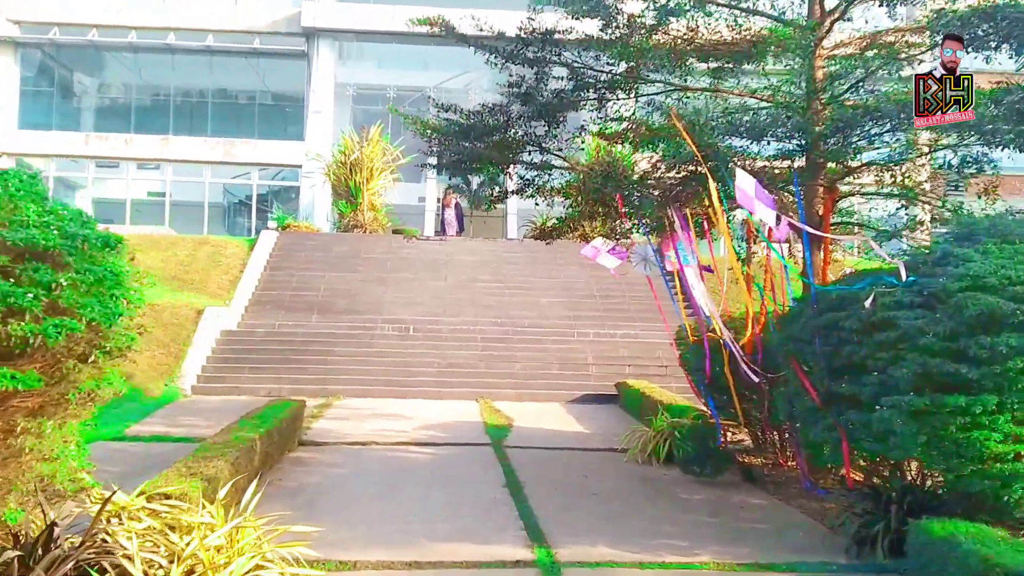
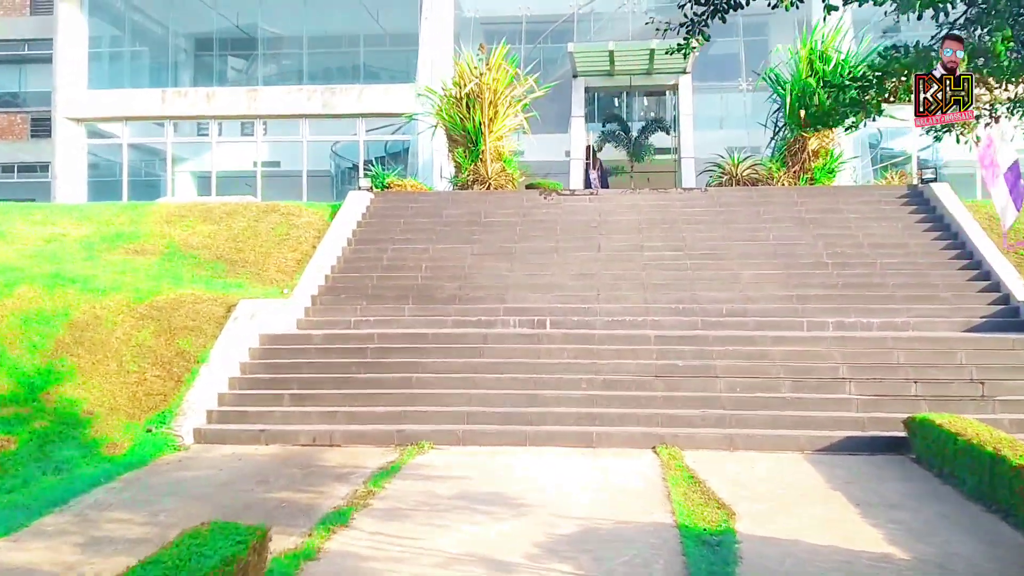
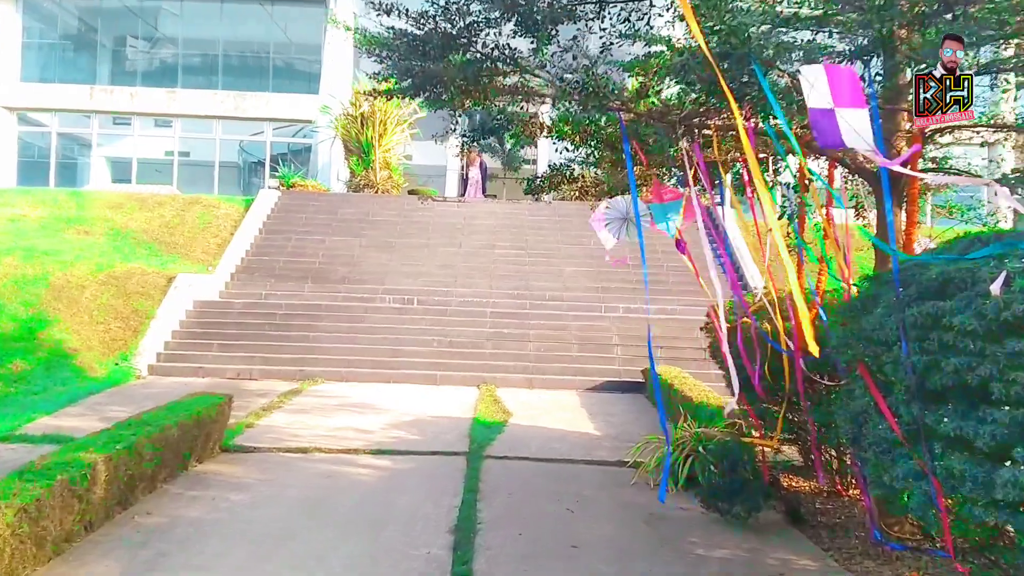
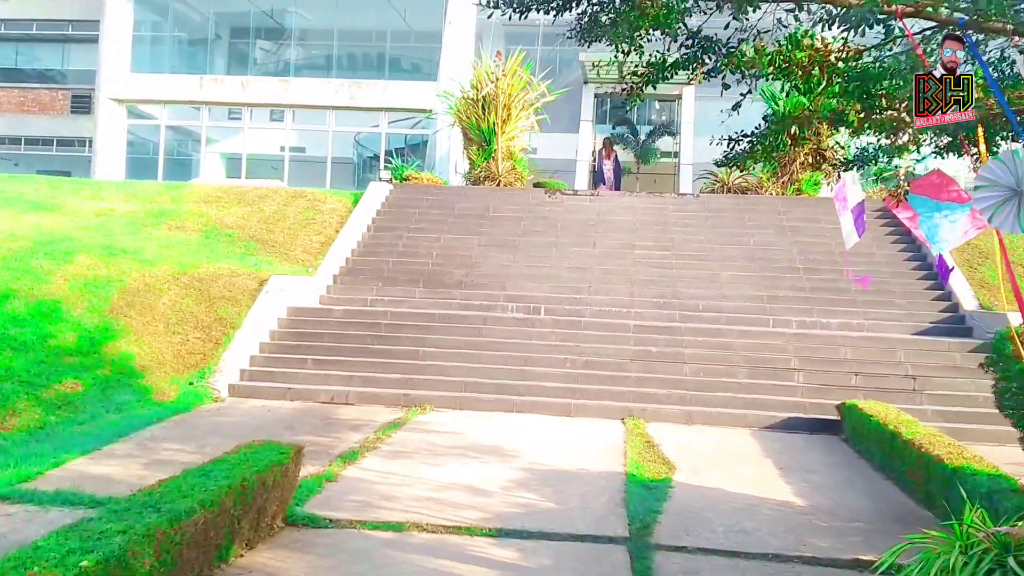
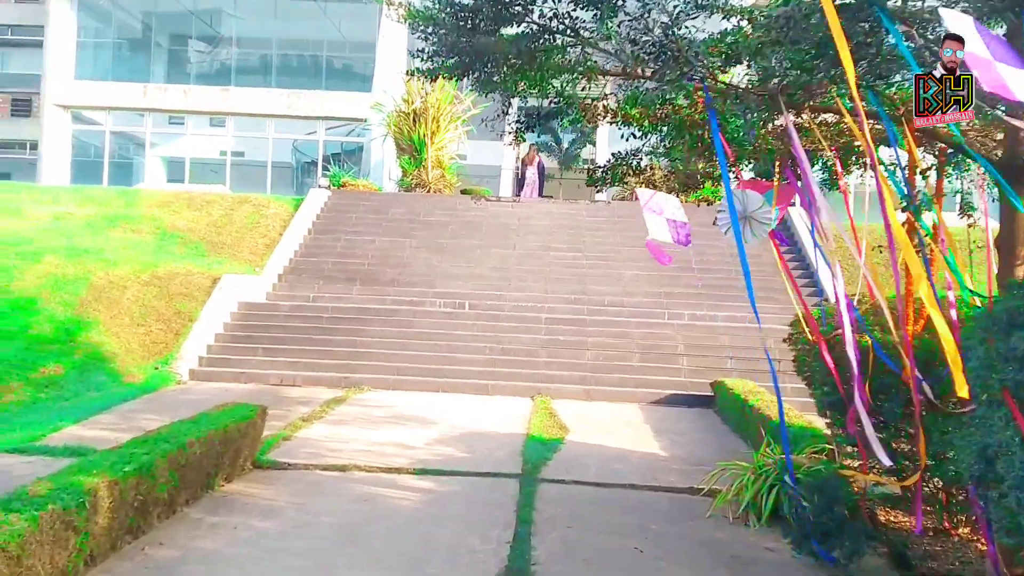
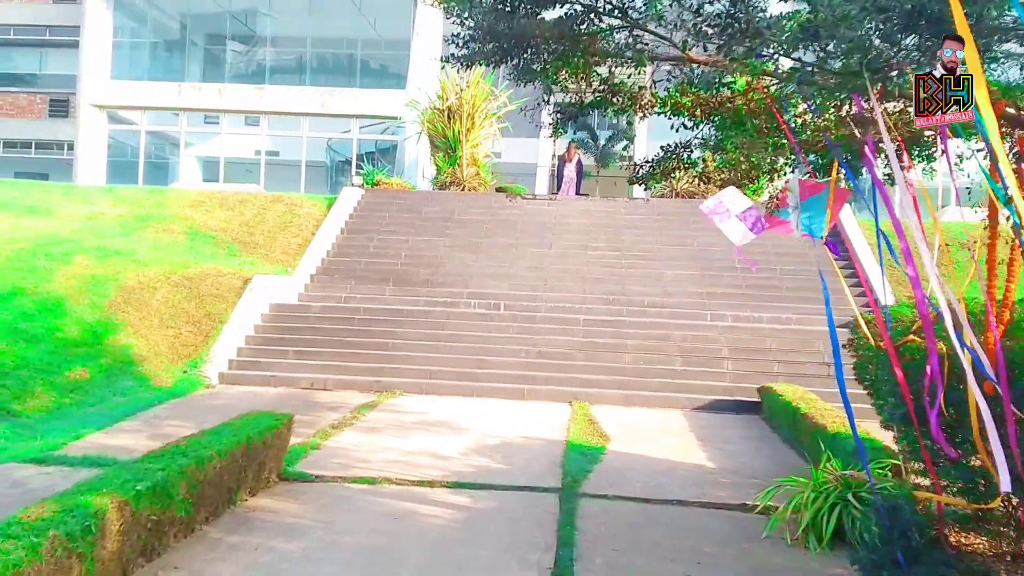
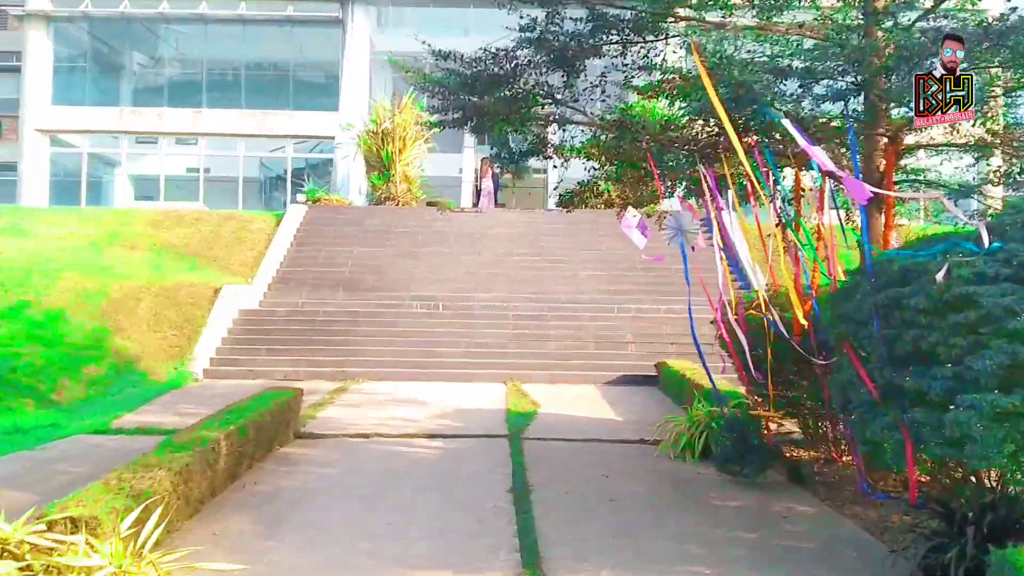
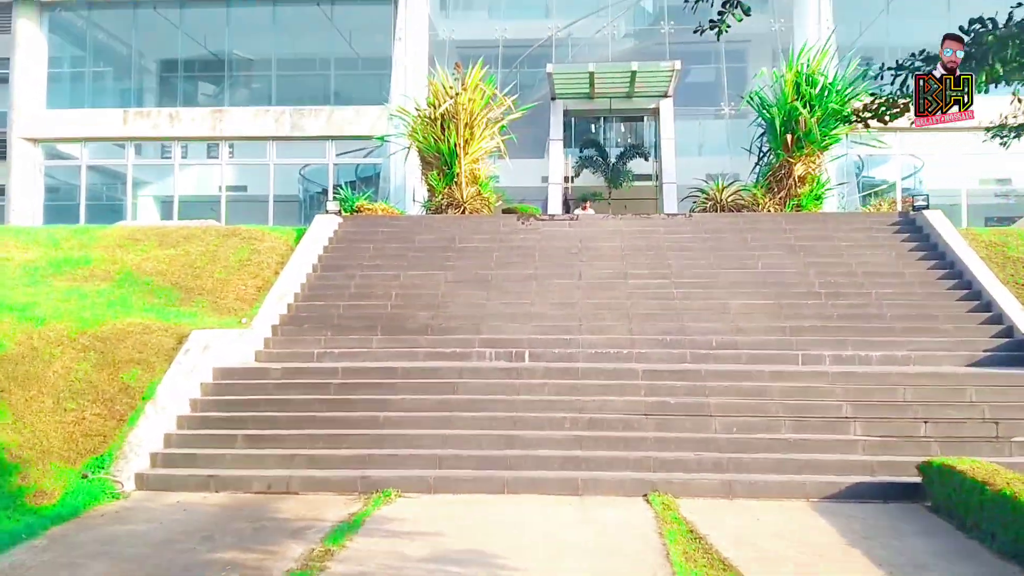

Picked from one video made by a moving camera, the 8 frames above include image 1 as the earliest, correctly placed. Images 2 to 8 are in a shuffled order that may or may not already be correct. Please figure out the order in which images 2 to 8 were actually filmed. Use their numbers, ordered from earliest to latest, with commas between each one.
7, 3, 5, 6, 4, 2, 8
